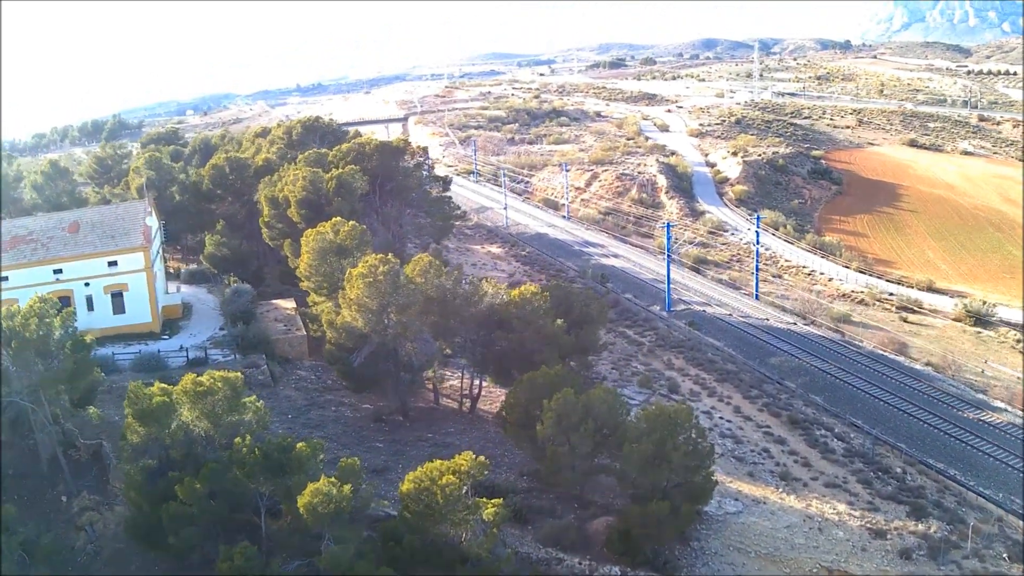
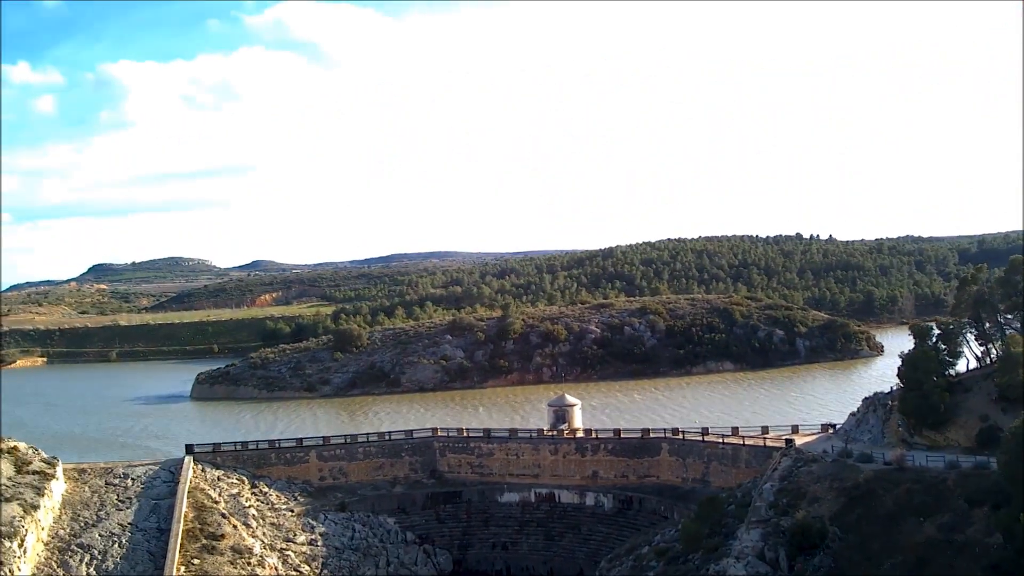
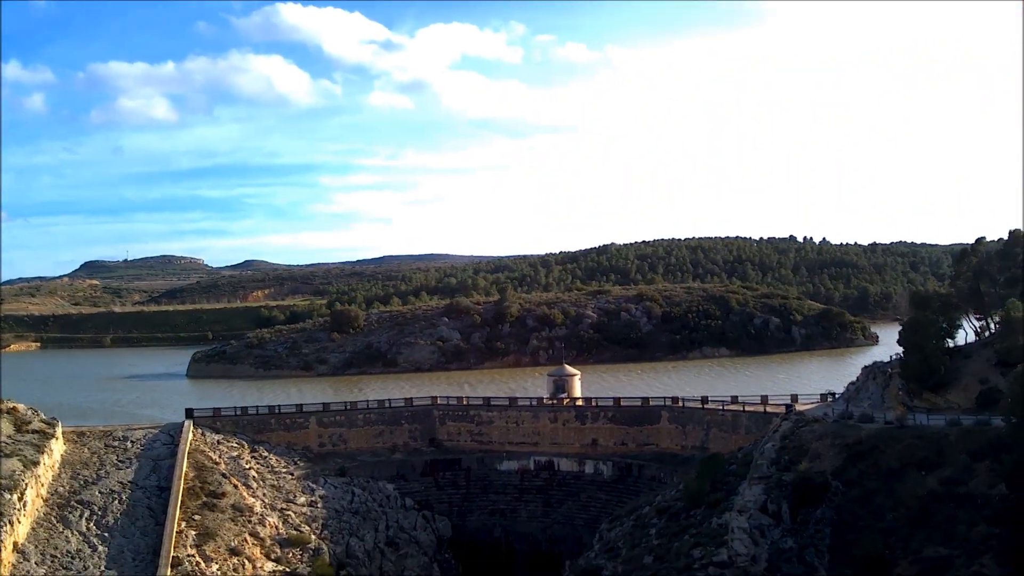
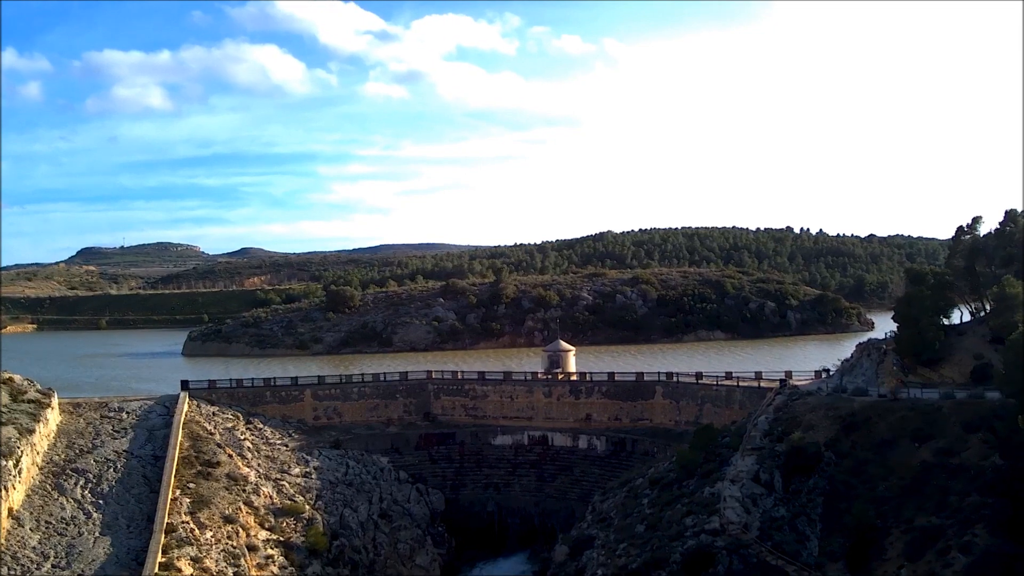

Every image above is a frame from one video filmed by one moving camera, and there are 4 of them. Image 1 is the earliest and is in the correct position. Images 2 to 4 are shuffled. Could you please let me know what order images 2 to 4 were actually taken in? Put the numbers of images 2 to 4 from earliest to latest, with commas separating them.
2, 3, 4
